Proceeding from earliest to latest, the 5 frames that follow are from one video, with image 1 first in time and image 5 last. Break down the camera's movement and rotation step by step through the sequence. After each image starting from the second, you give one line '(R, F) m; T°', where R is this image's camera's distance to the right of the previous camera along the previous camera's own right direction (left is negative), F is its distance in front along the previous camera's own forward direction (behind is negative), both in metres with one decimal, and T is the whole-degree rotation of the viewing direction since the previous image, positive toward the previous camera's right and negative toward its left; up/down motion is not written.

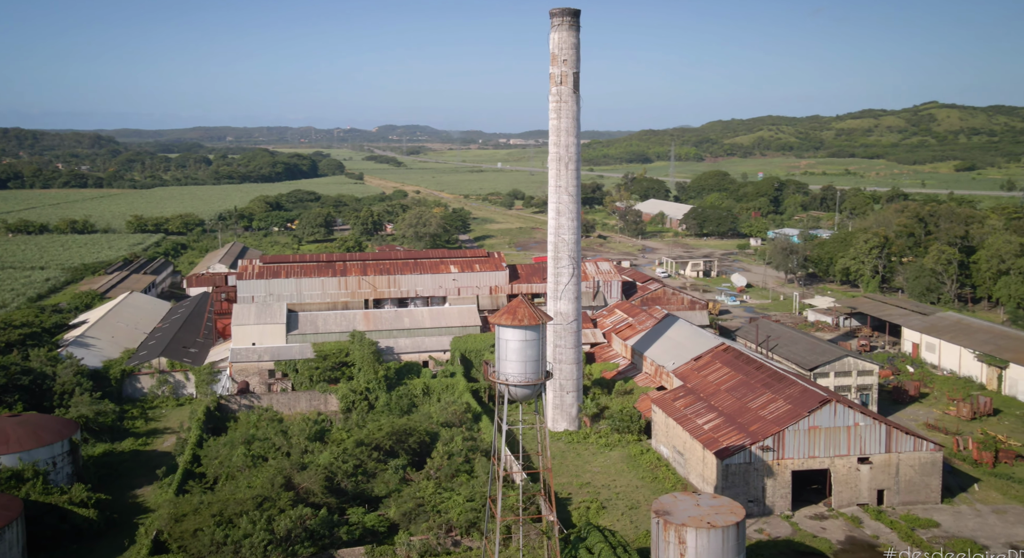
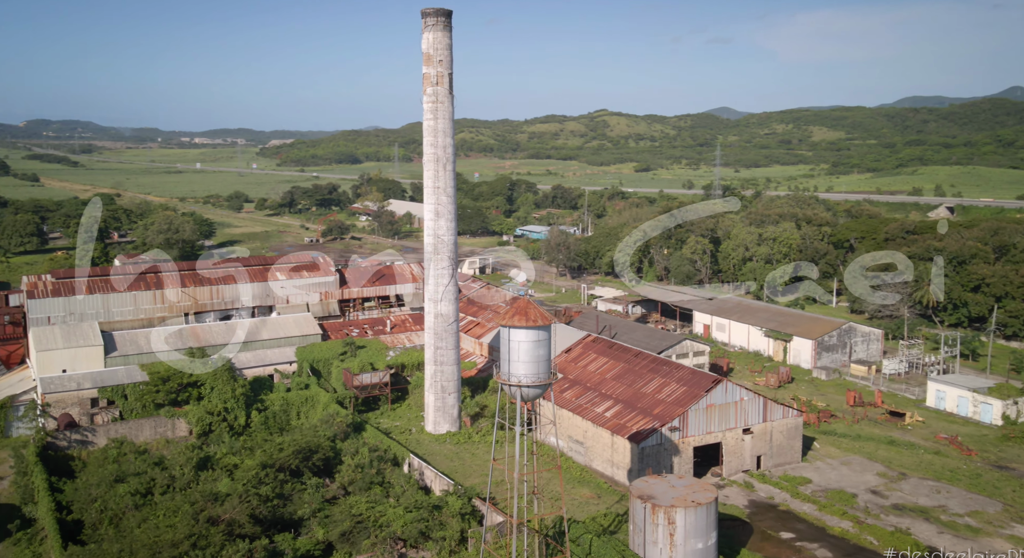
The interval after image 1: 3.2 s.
(-2.5, +0.4) m; +17°
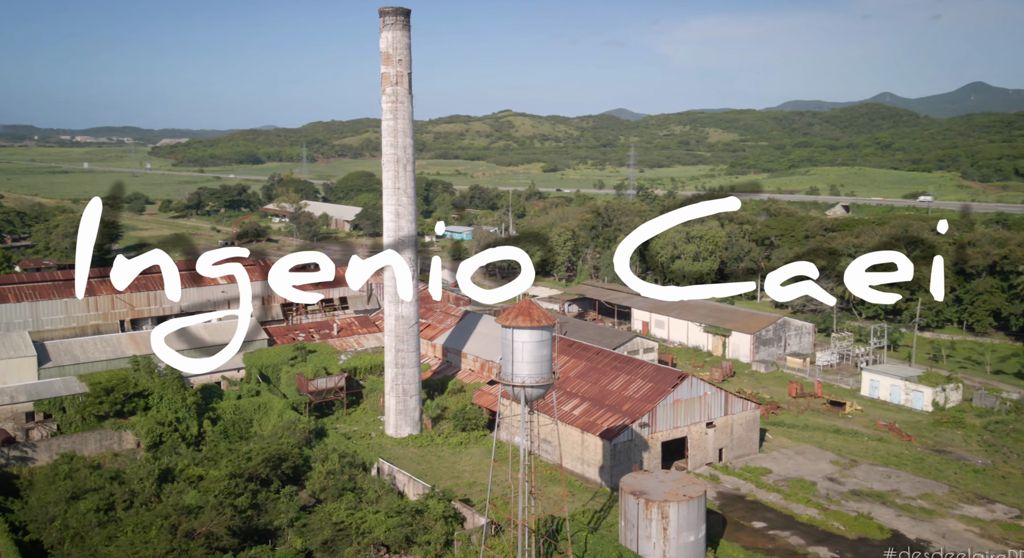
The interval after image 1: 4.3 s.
(-0.8, 0.0) m; +6°
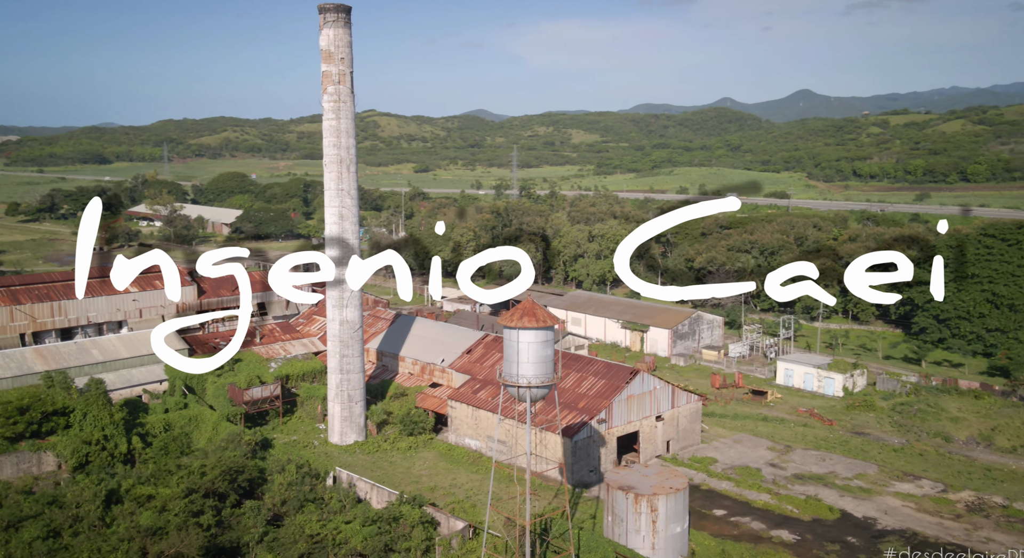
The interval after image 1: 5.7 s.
(-1.1, +0.1) m; +8°
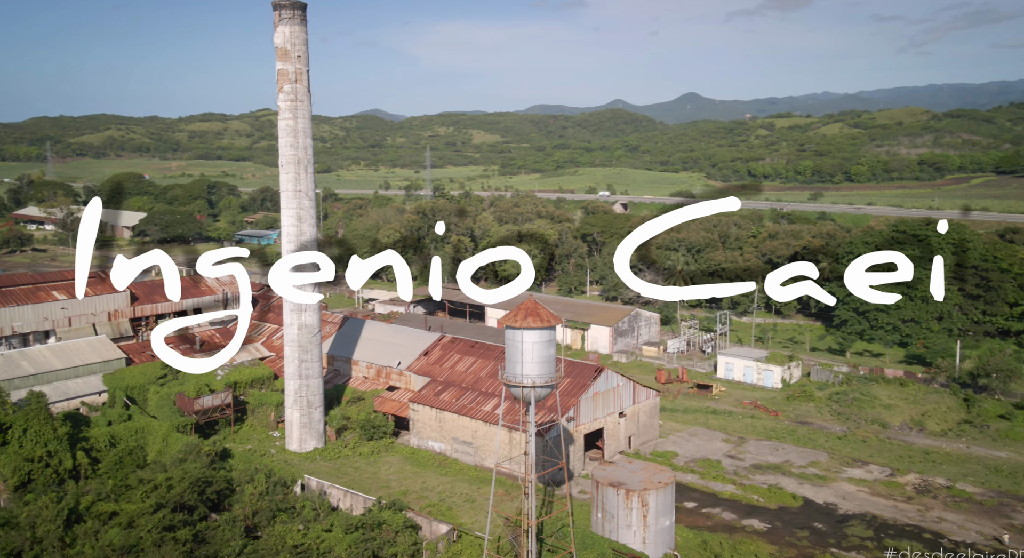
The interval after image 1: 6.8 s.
(-0.8, 0.0) m; +6°
